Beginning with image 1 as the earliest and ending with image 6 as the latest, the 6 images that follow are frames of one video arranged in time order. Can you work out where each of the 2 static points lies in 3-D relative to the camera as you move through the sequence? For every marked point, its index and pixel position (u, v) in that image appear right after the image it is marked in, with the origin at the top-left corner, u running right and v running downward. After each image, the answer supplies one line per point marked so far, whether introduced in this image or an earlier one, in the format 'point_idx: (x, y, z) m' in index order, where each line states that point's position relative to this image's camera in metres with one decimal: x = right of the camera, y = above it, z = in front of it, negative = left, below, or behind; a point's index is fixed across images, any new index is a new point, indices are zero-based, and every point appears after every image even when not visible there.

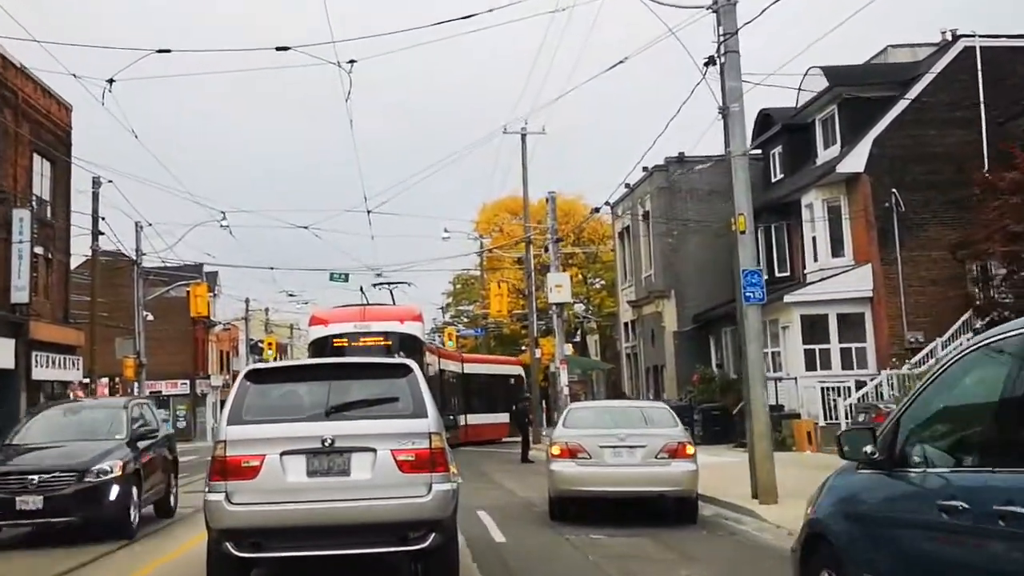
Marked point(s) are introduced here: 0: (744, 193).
0: (+3.0, +1.2, +15.3) m
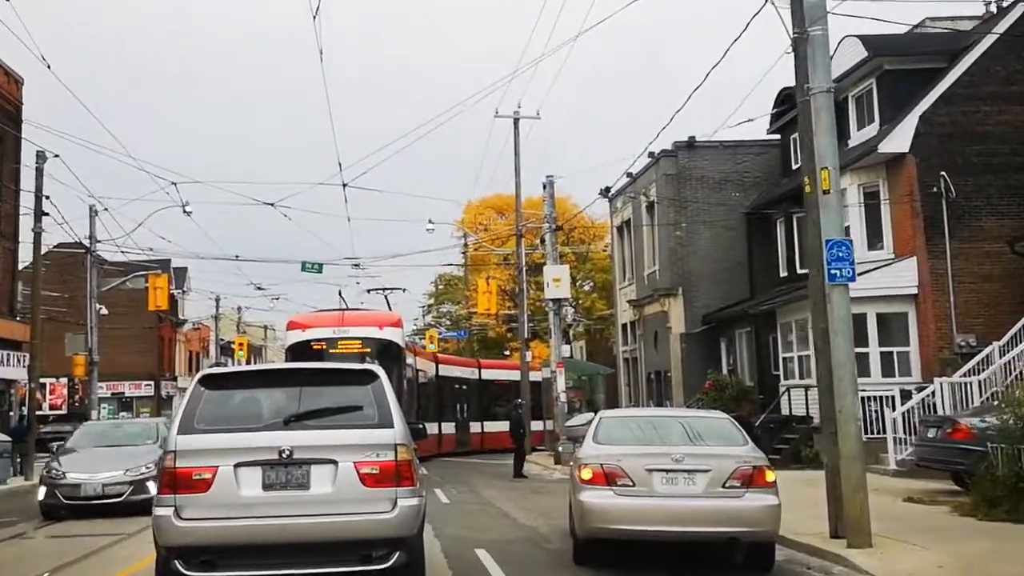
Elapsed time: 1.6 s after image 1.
0: (+3.1, +1.4, +11.8) m
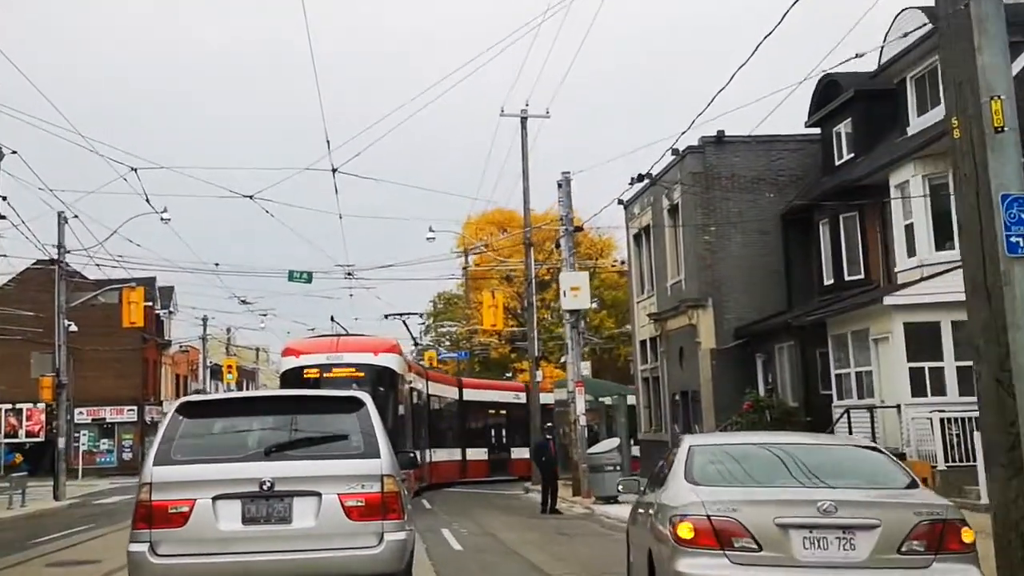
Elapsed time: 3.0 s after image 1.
0: (+3.4, +1.6, +8.5) m
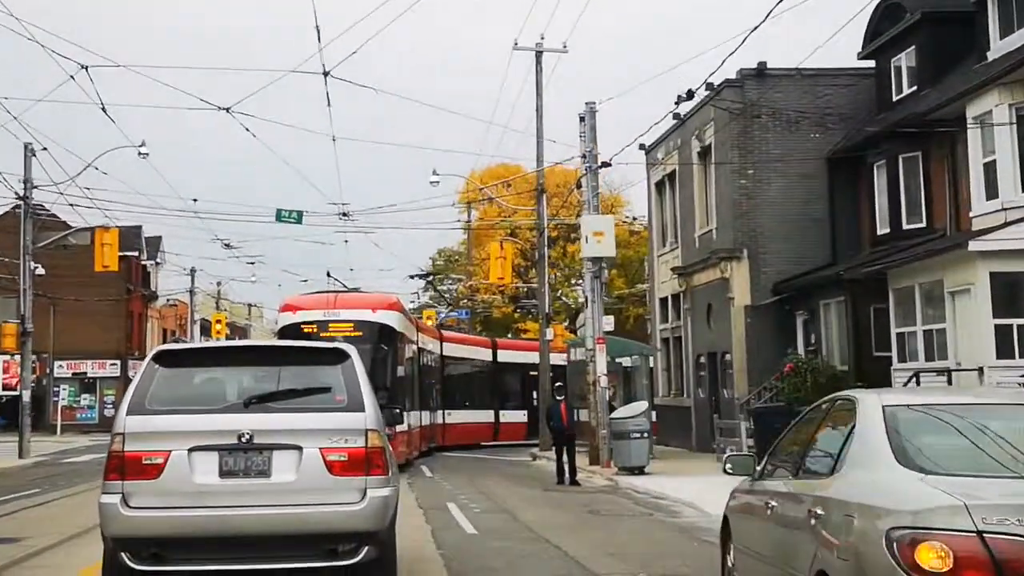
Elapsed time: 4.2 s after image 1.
0: (+3.8, +2.1, +5.4) m
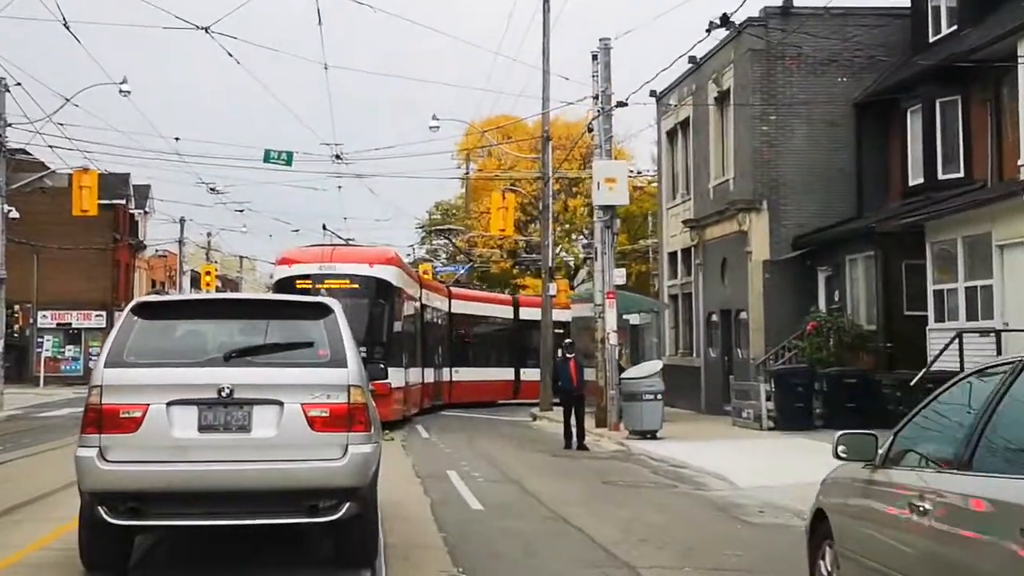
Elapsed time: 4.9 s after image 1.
0: (+4.0, +2.4, +3.7) m
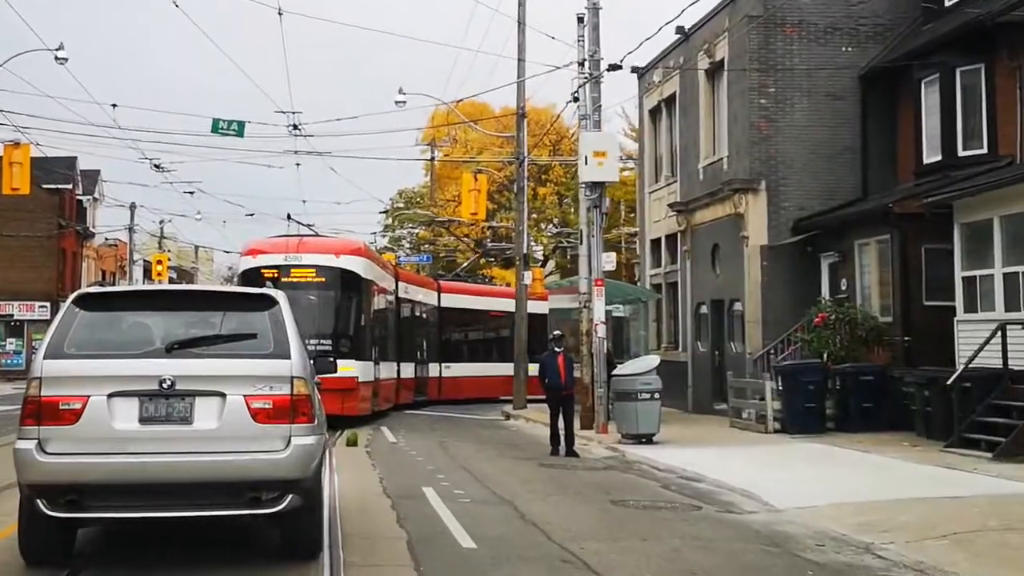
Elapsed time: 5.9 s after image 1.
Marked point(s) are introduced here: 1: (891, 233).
0: (+4.3, +2.5, +1.5) m
1: (+6.2, +0.9, +19.8) m
